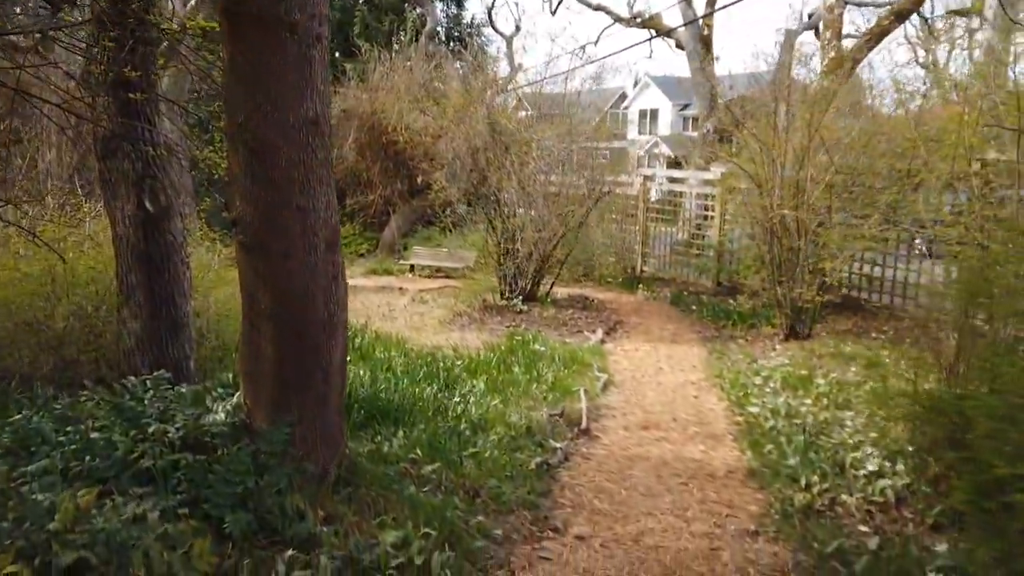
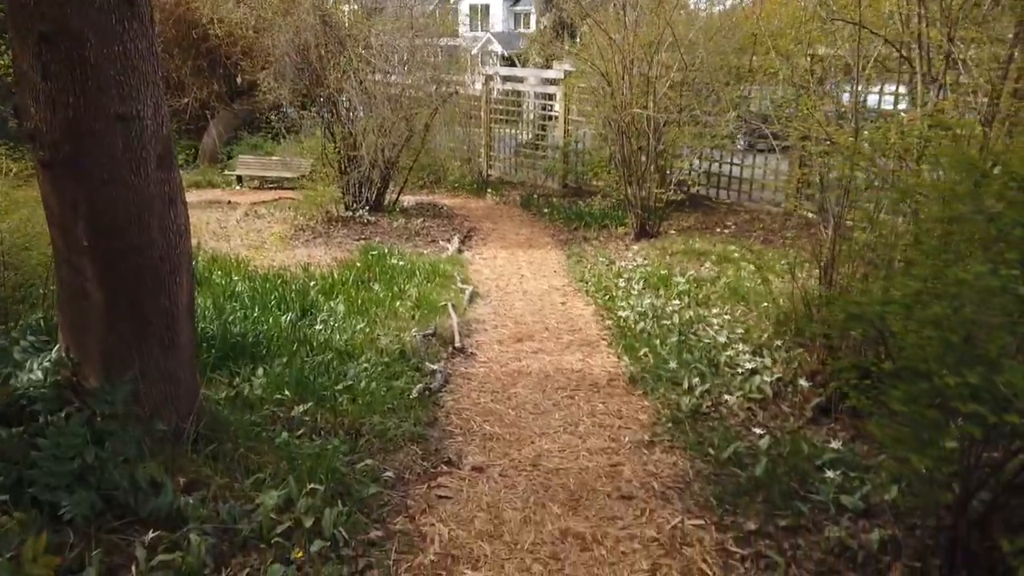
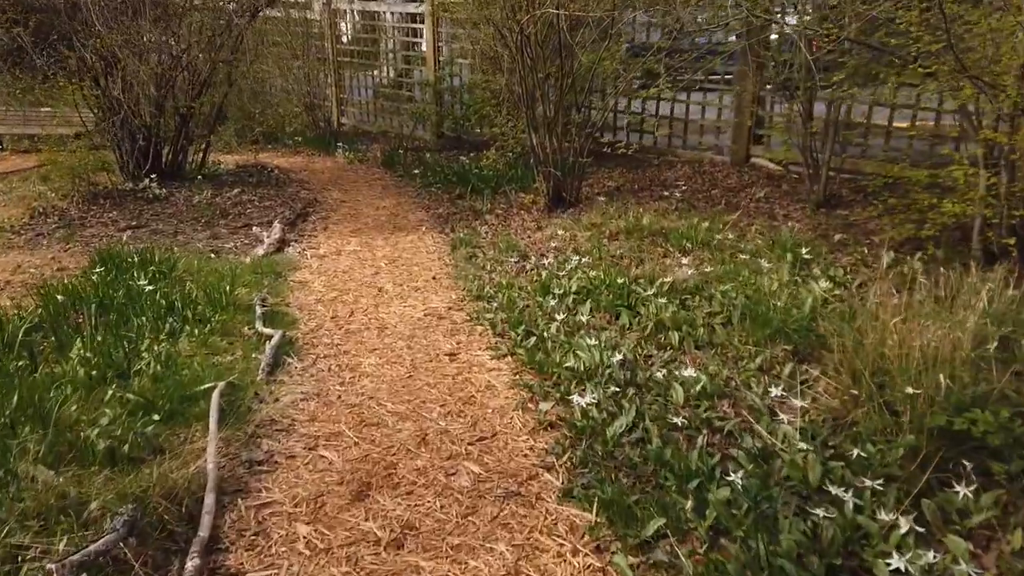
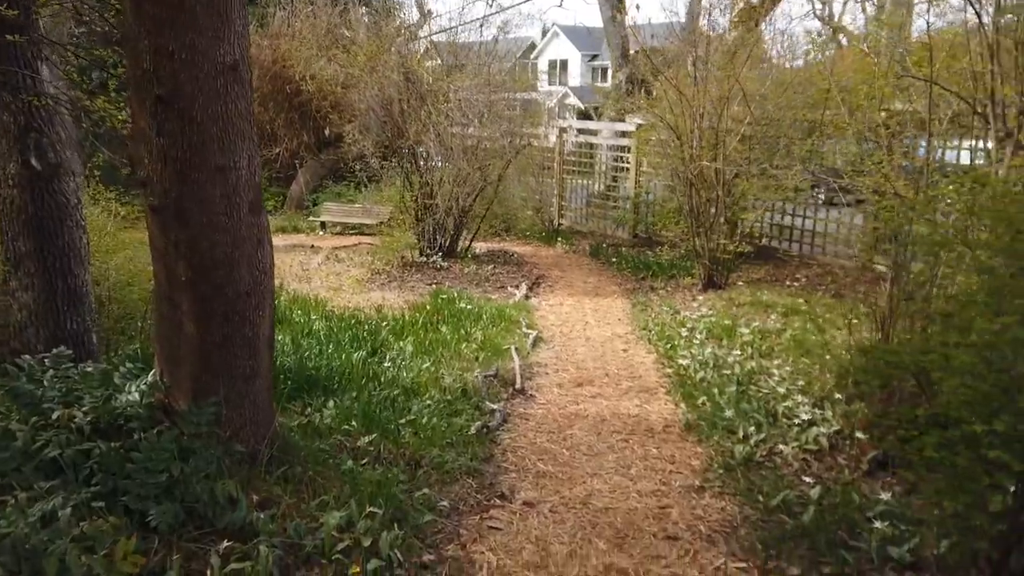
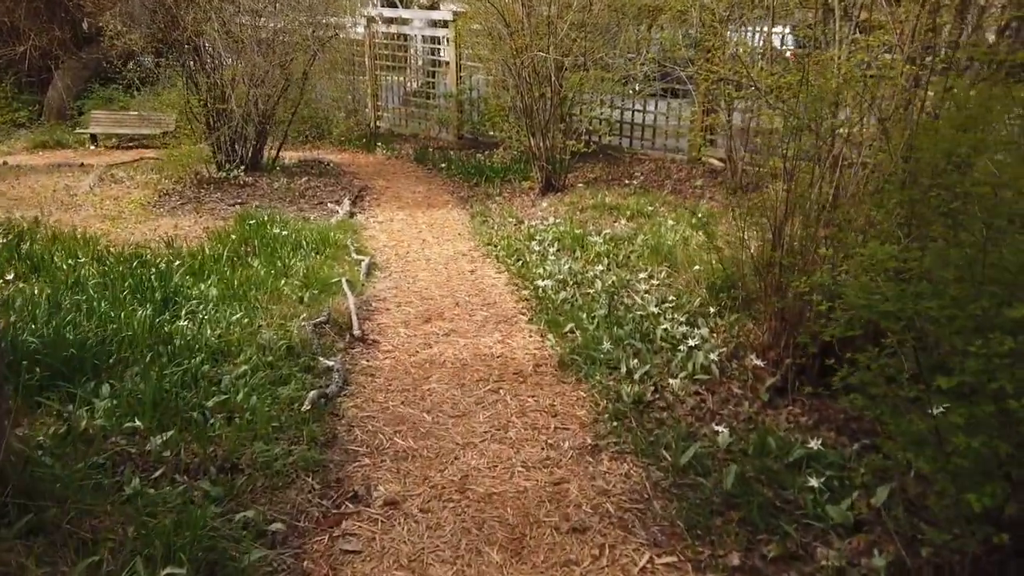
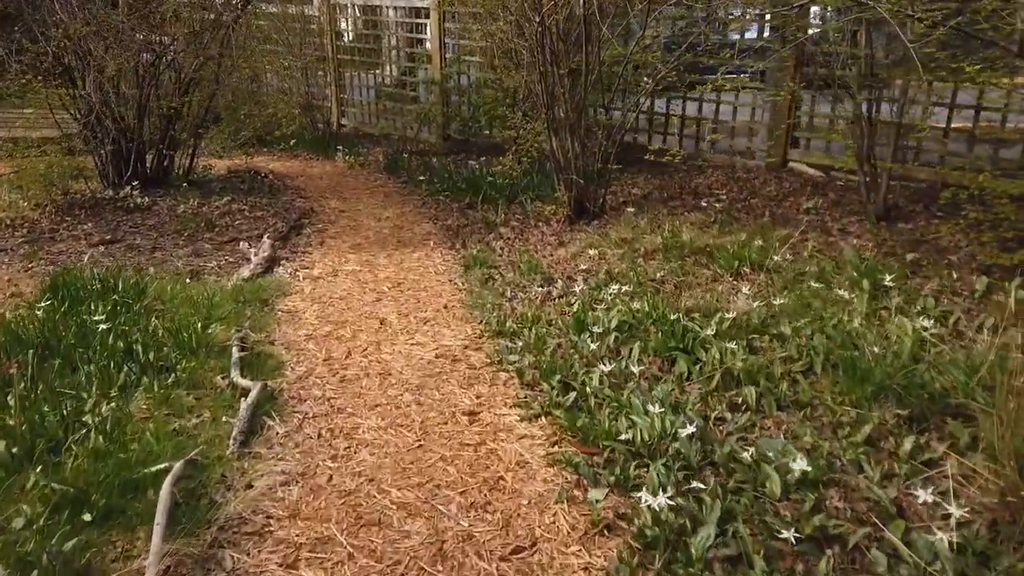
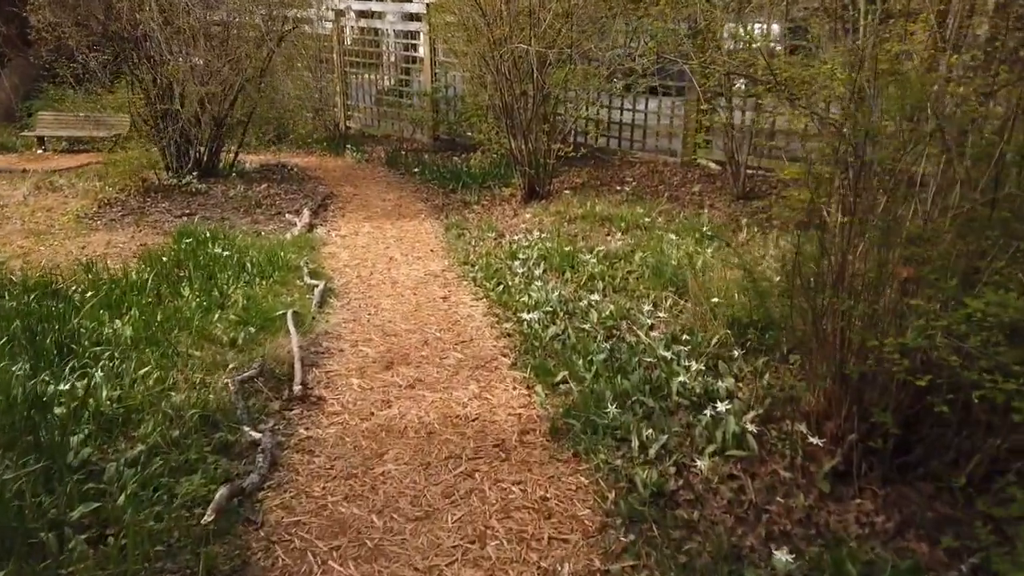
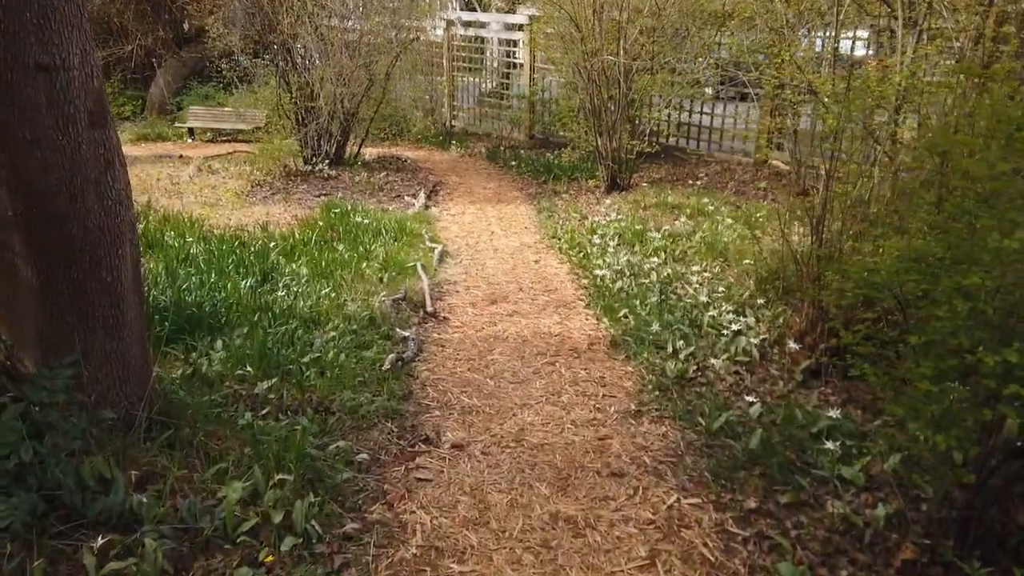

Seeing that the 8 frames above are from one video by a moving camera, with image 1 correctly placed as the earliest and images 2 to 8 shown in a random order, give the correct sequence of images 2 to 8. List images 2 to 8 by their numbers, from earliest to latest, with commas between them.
4, 2, 8, 5, 7, 3, 6
